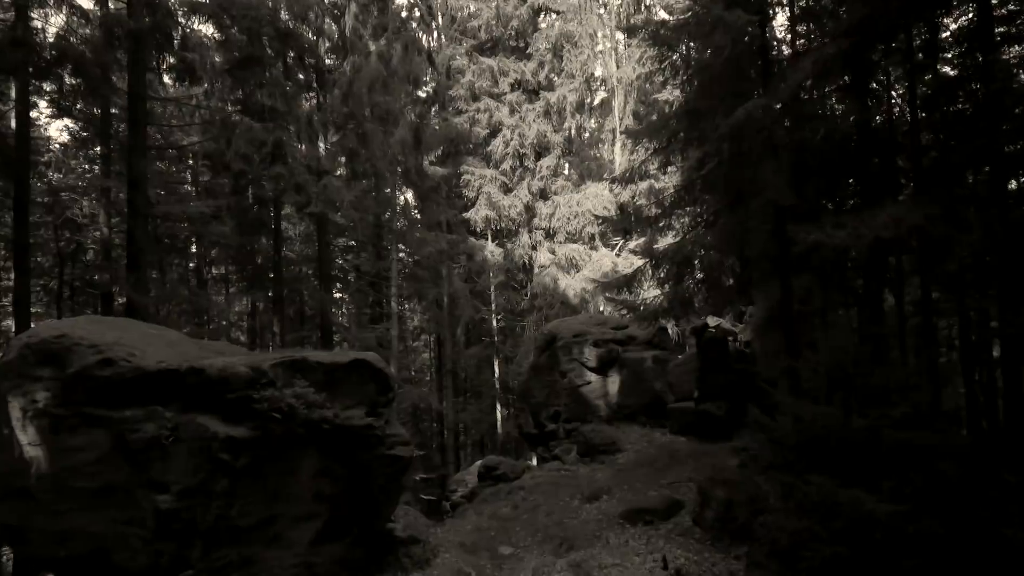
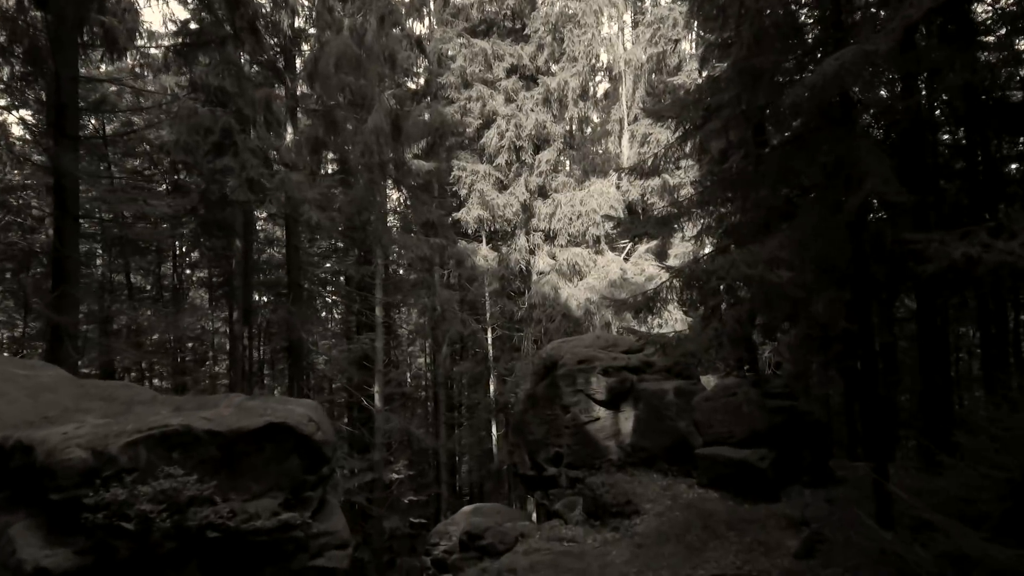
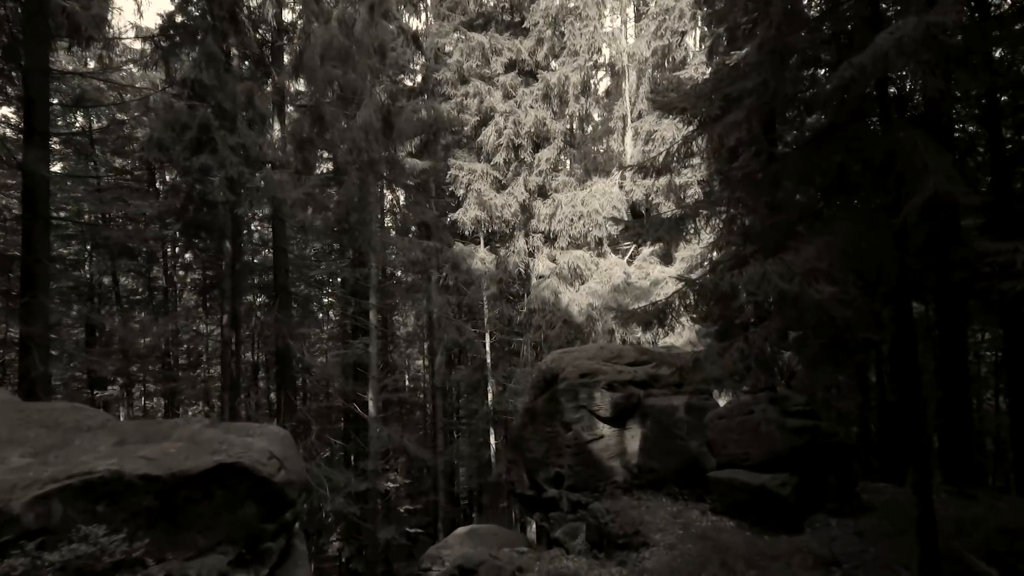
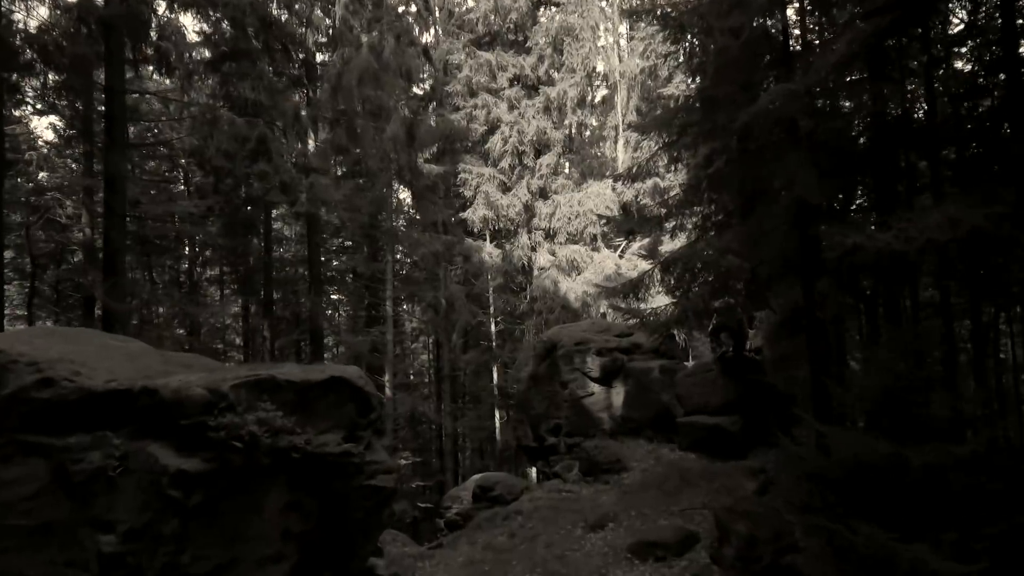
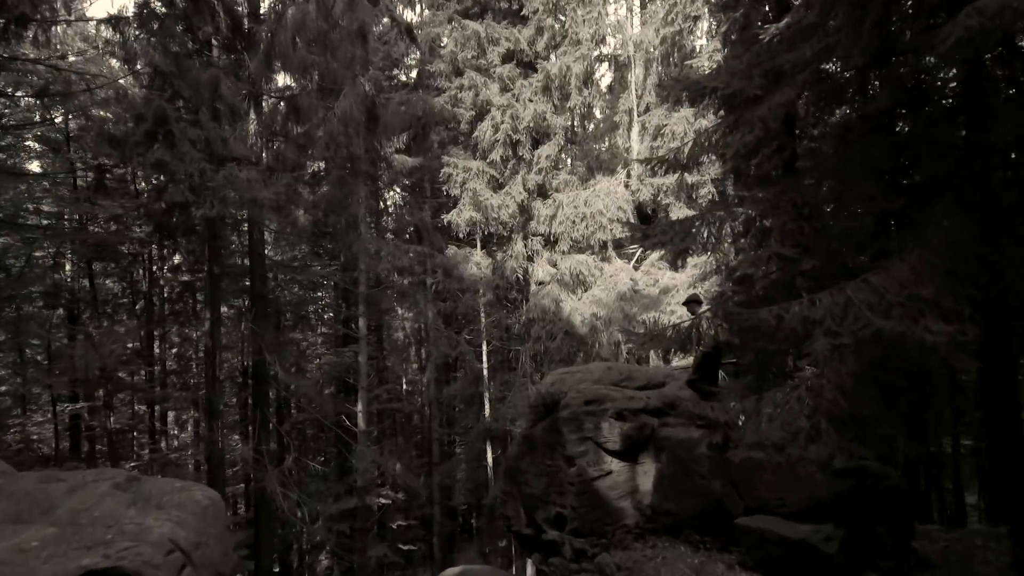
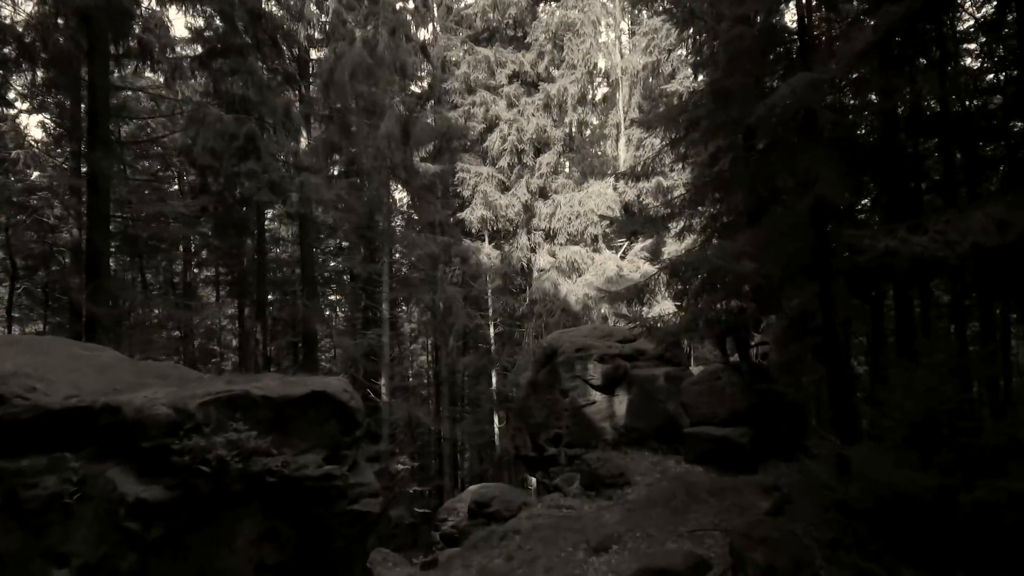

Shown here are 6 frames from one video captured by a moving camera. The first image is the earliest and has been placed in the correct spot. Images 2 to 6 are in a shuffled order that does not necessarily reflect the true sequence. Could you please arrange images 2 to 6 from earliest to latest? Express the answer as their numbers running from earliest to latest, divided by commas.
4, 6, 2, 3, 5
